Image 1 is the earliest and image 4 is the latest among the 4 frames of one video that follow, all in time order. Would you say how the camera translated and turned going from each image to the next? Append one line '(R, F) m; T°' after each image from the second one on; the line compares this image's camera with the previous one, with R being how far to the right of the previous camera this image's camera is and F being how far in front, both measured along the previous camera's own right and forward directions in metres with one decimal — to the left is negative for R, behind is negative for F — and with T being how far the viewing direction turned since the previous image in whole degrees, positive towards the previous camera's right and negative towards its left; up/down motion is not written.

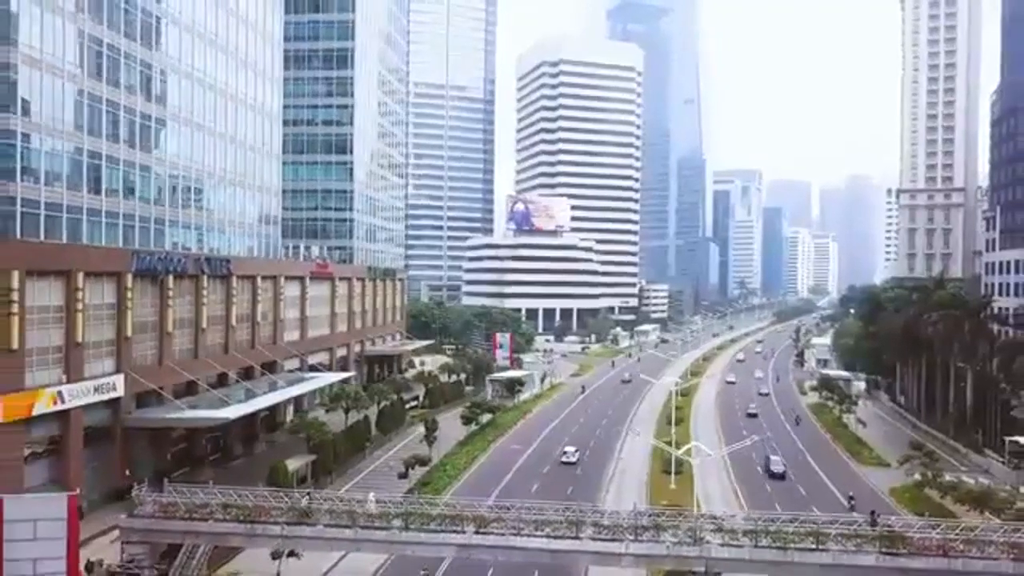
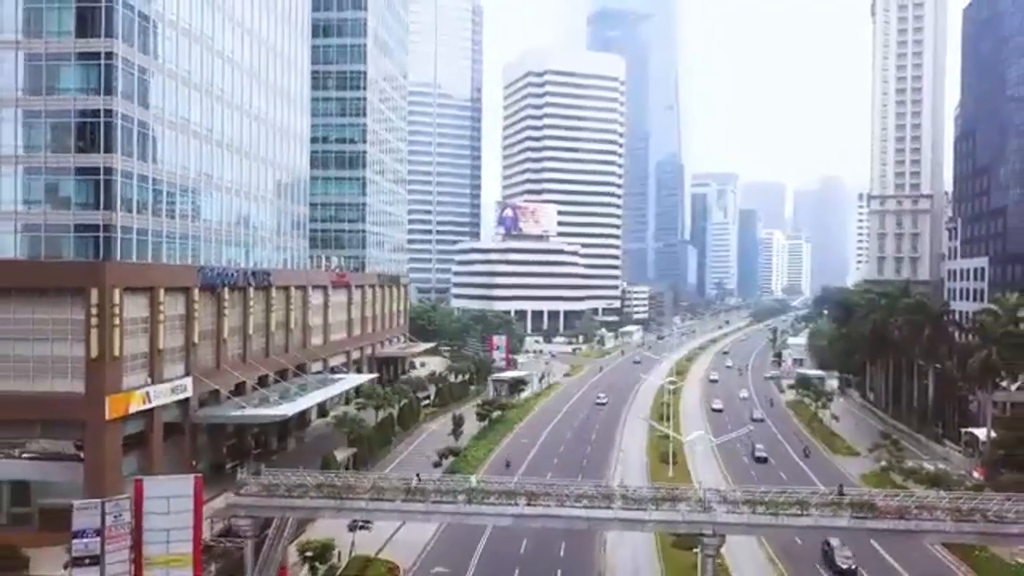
(-2.6, -7.0) m; +1°
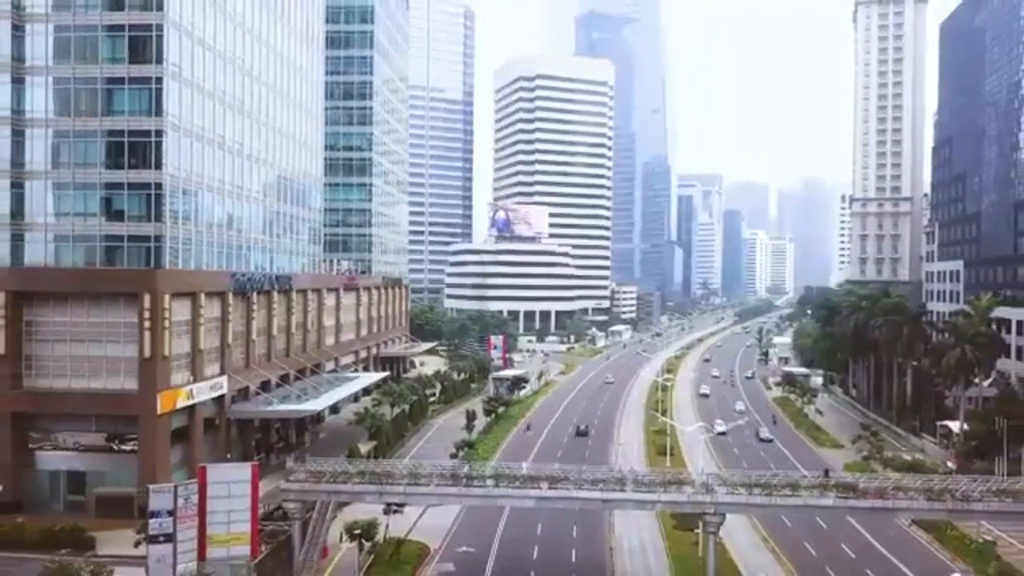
(-1.6, -4.4) m; +1°
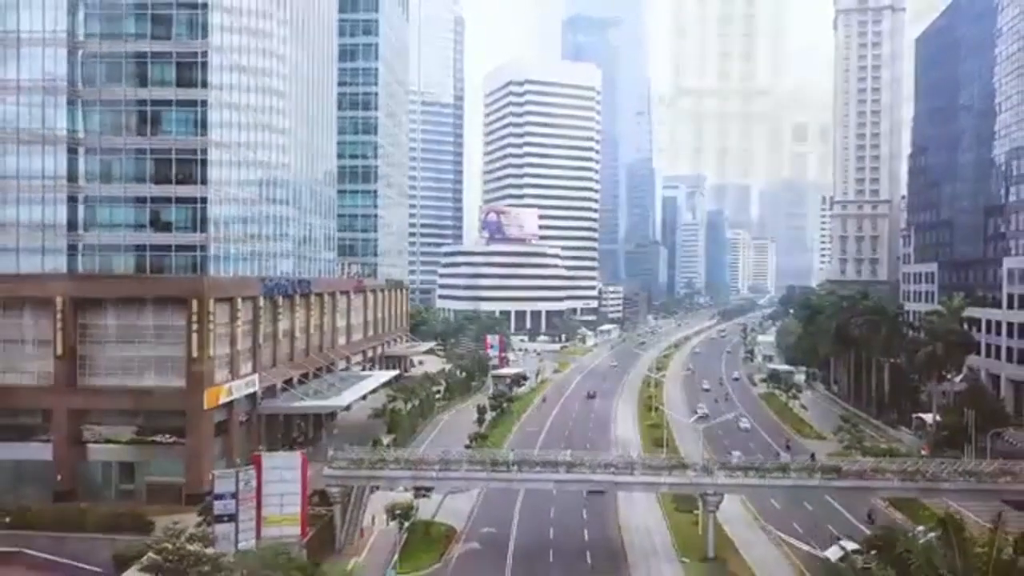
(-1.8, -4.9) m; +1°
